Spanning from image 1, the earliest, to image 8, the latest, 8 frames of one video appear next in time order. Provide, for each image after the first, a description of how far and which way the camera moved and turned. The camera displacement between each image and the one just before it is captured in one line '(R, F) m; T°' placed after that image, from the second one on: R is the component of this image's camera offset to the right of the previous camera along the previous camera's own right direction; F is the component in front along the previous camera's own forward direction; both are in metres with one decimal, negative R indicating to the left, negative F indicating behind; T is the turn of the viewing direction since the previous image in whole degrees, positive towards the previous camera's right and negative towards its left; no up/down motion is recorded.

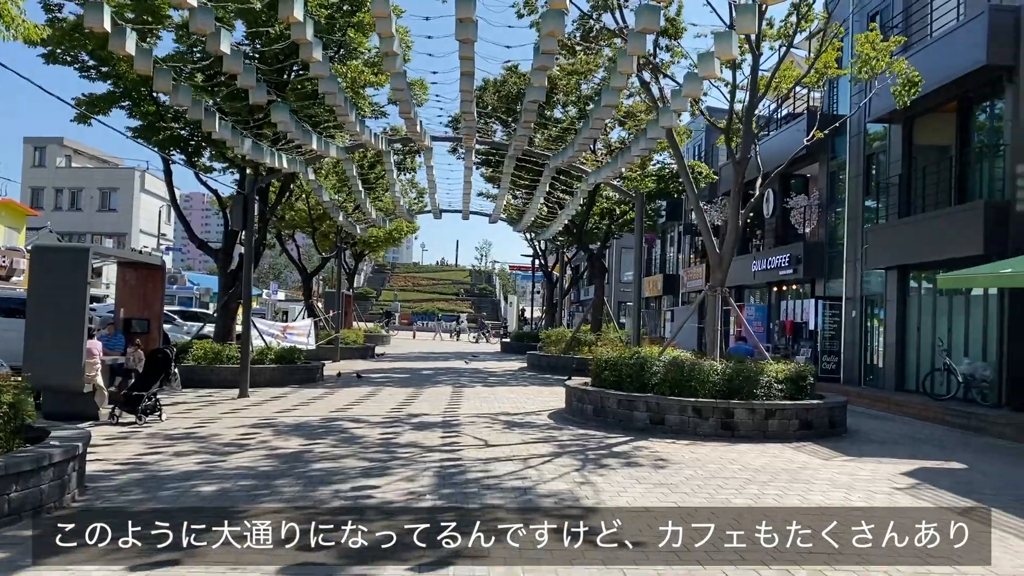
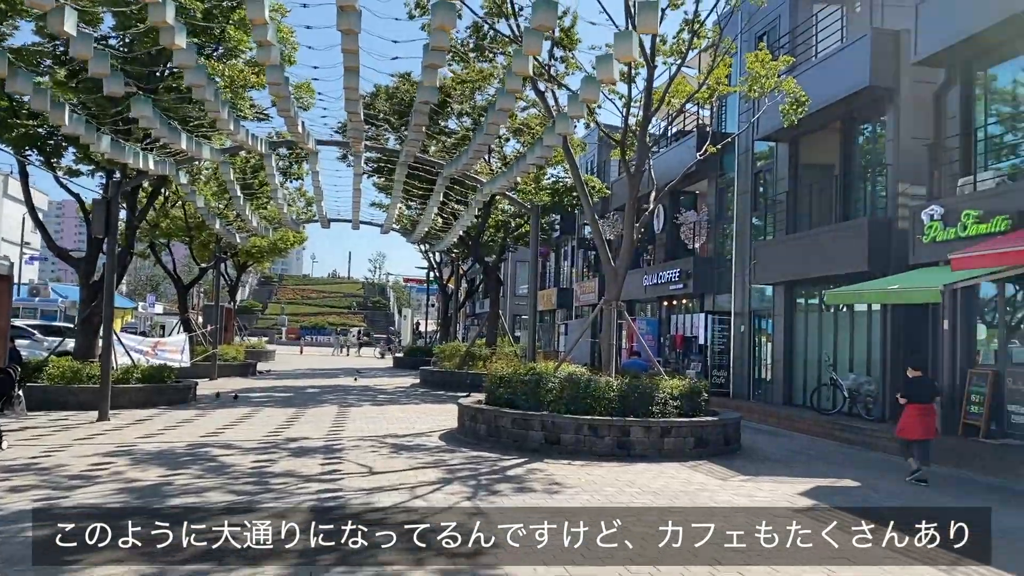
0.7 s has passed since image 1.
(+0.1, +0.6) m; +7°
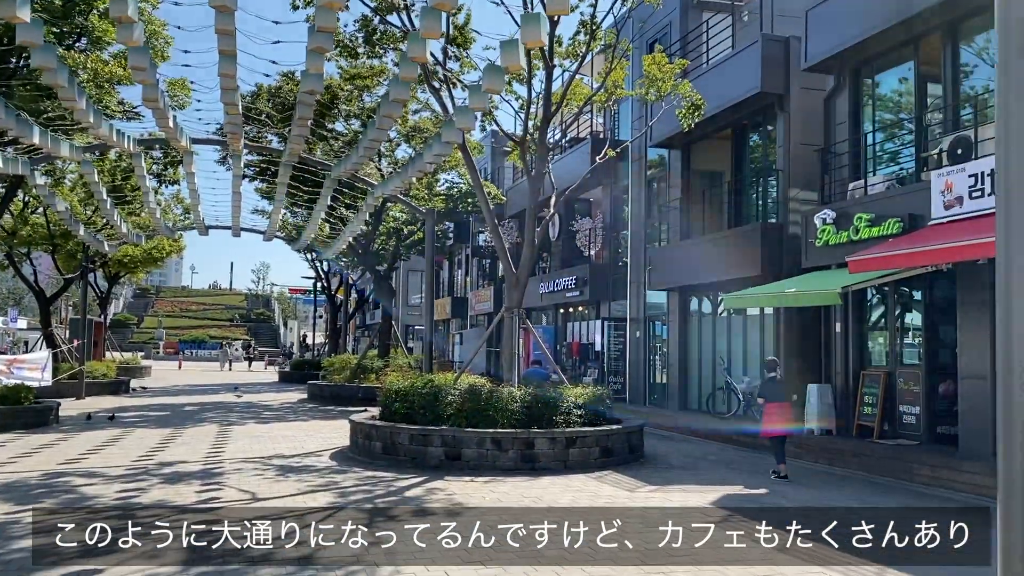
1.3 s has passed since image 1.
(-0.1, +0.6) m; +7°
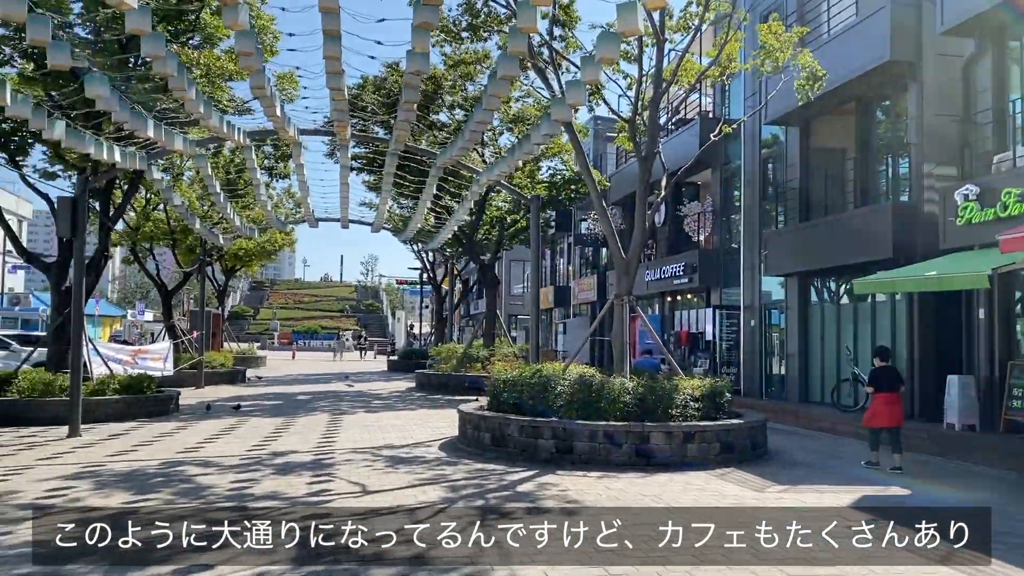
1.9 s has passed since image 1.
(-0.1, +0.4) m; -7°
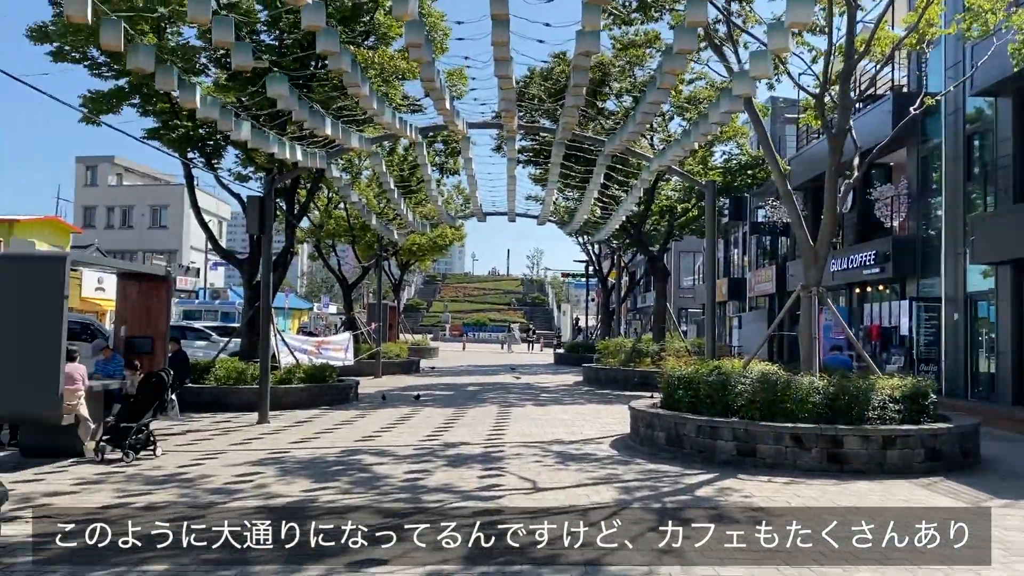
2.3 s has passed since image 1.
(-0.1, +0.4) m; -11°
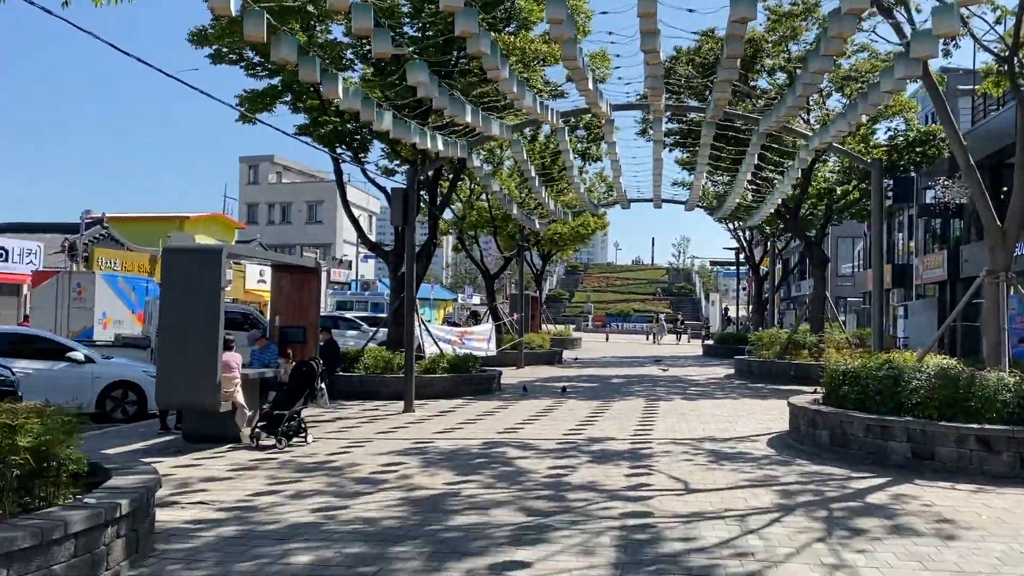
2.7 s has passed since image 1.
(0.0, +0.4) m; -10°
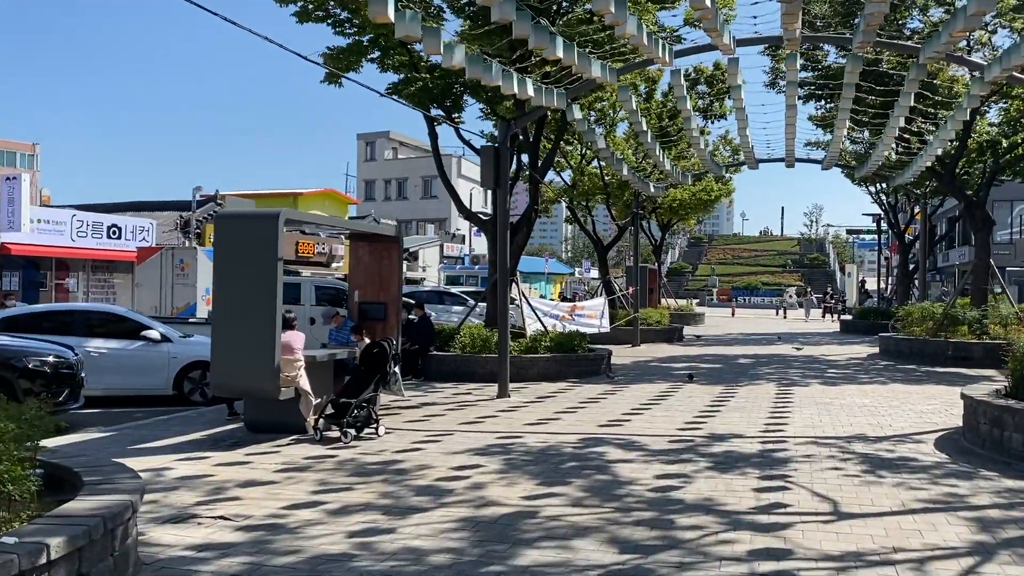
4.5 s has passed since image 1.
(+0.2, +1.7) m; -8°
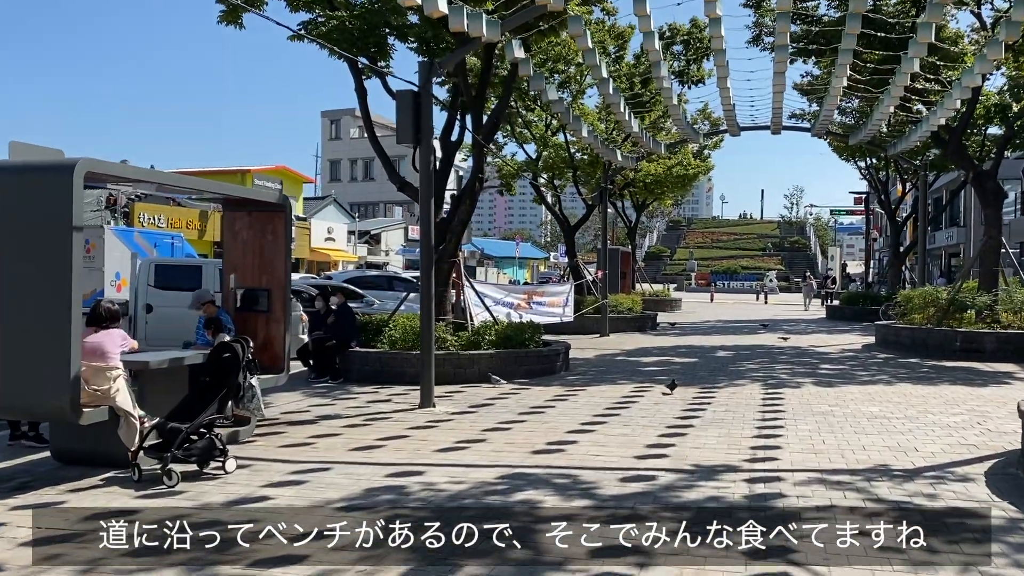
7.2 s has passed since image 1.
(+0.7, +2.6) m; +1°
